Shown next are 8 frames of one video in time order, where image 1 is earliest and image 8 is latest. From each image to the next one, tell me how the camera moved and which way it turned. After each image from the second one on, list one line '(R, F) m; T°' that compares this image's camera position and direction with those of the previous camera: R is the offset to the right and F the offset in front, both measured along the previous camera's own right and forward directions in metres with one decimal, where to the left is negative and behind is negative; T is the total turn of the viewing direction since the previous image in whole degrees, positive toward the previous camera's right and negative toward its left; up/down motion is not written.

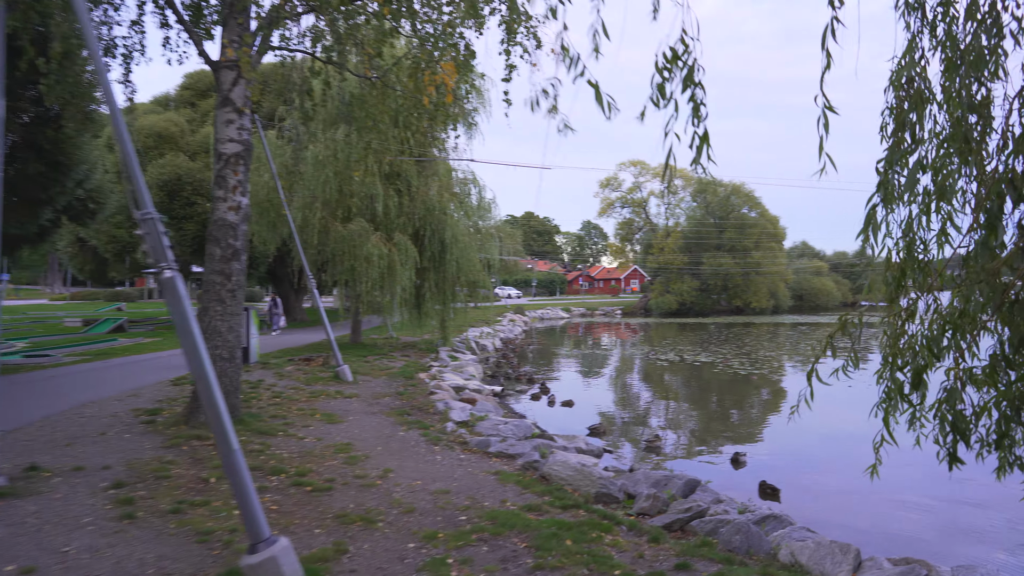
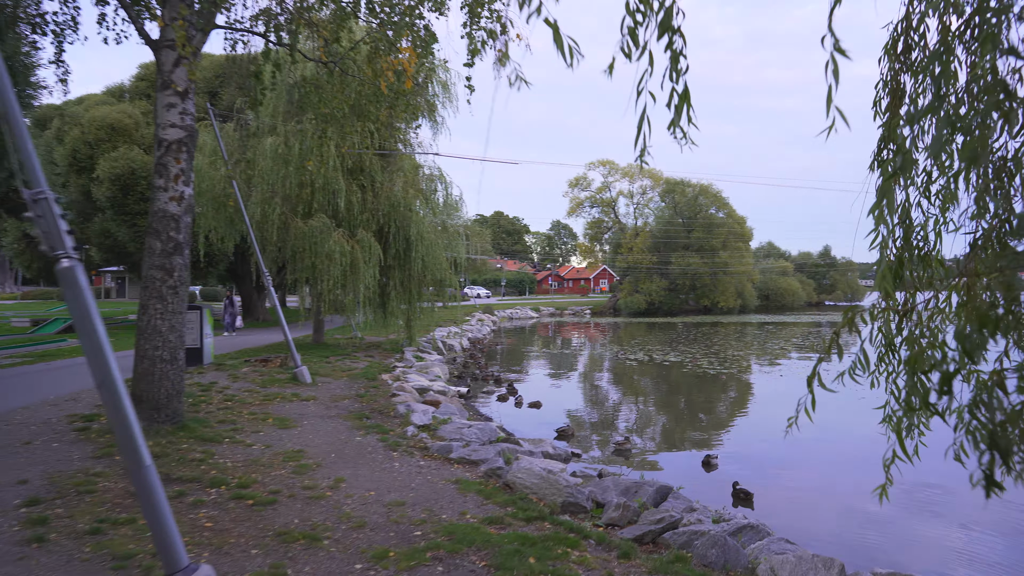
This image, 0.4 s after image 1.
(+0.1, +0.4) m; +2°
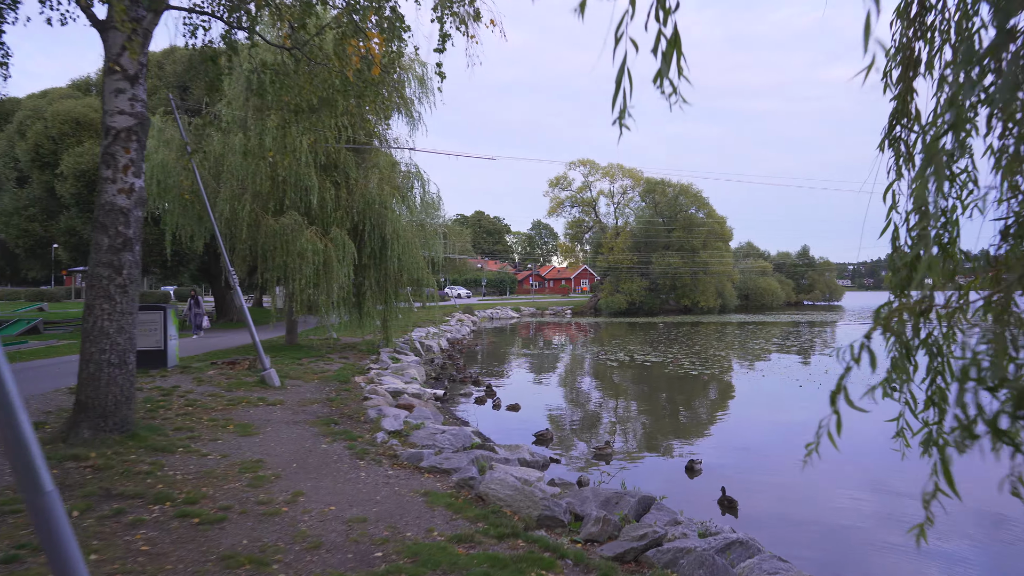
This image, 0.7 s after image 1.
(+0.1, +0.4) m; +2°
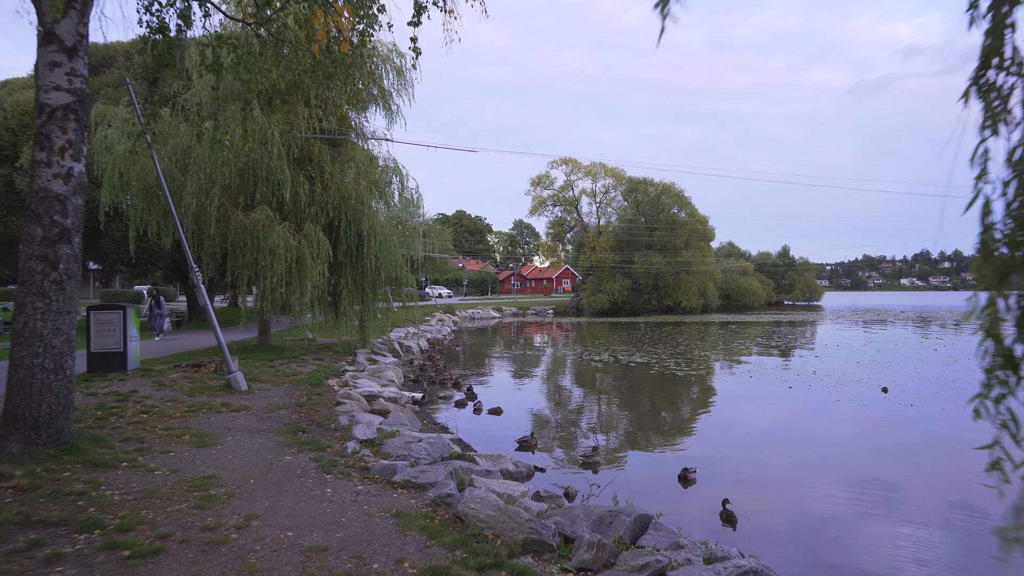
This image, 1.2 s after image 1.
(0.0, +0.5) m; +1°
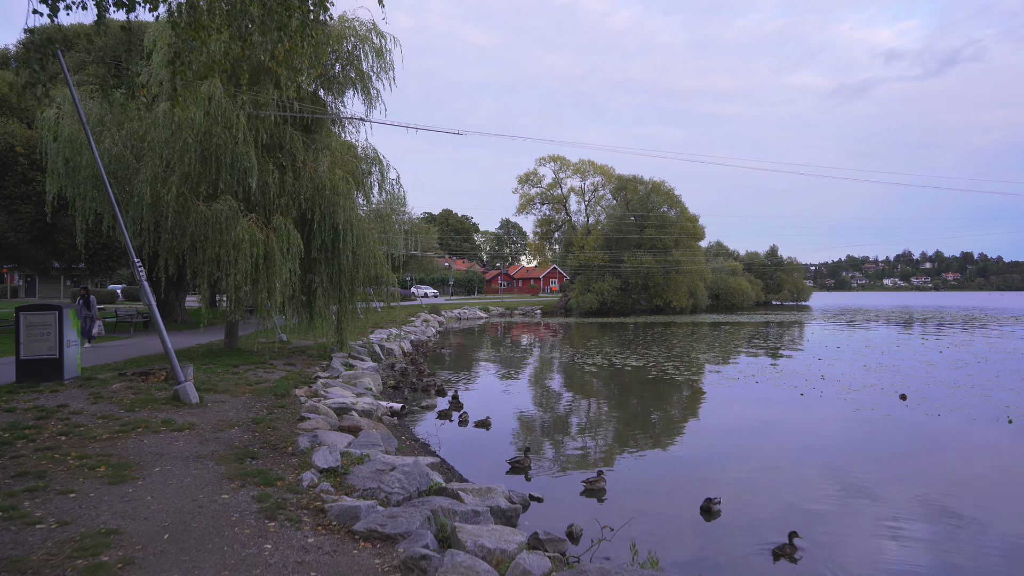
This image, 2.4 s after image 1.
(0.0, +1.2) m; +1°
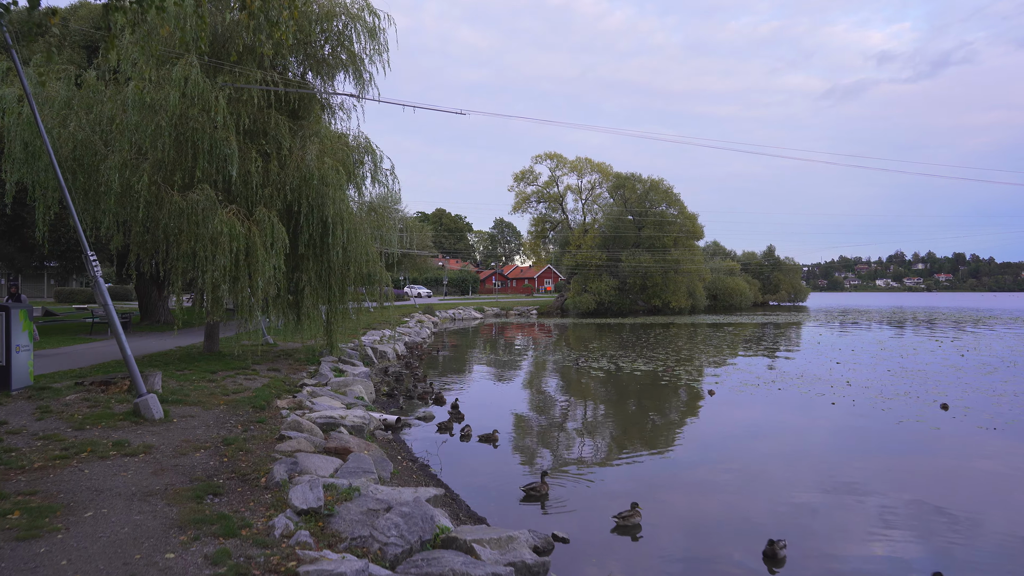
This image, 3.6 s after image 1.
(-0.2, +1.1) m; +1°
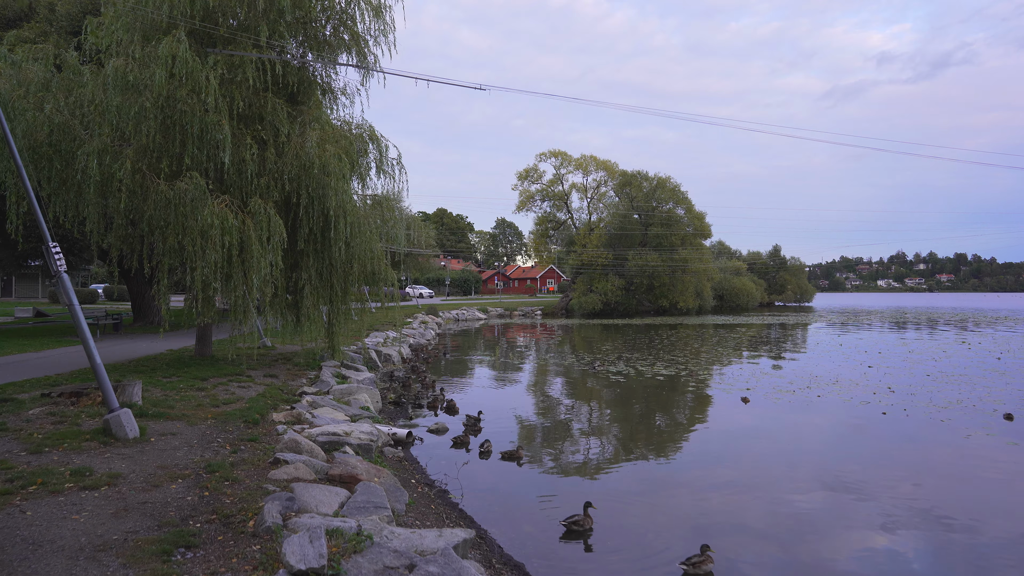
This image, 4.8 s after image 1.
(-0.3, +1.1) m; 0°
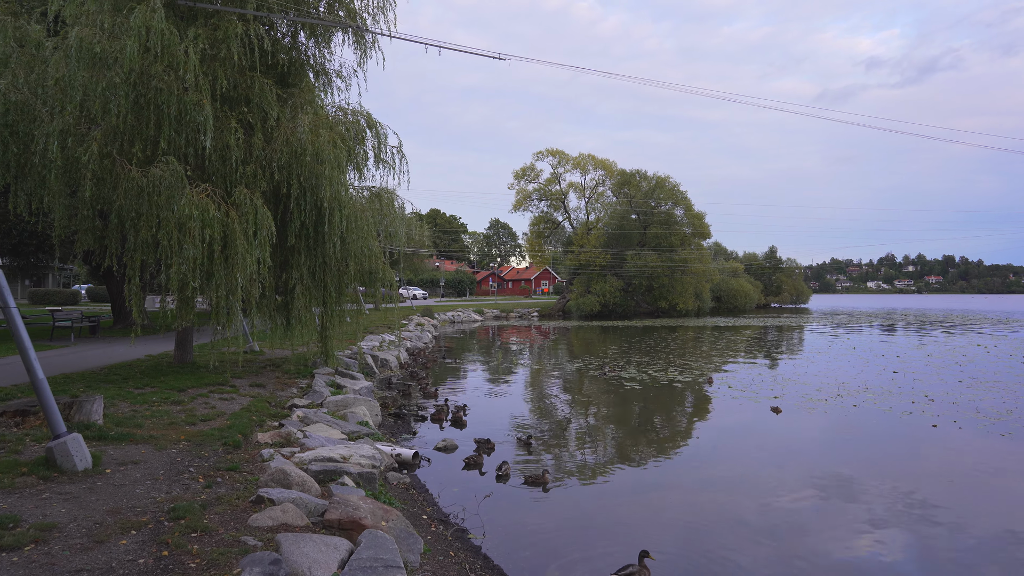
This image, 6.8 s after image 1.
(-0.3, +1.1) m; +1°
